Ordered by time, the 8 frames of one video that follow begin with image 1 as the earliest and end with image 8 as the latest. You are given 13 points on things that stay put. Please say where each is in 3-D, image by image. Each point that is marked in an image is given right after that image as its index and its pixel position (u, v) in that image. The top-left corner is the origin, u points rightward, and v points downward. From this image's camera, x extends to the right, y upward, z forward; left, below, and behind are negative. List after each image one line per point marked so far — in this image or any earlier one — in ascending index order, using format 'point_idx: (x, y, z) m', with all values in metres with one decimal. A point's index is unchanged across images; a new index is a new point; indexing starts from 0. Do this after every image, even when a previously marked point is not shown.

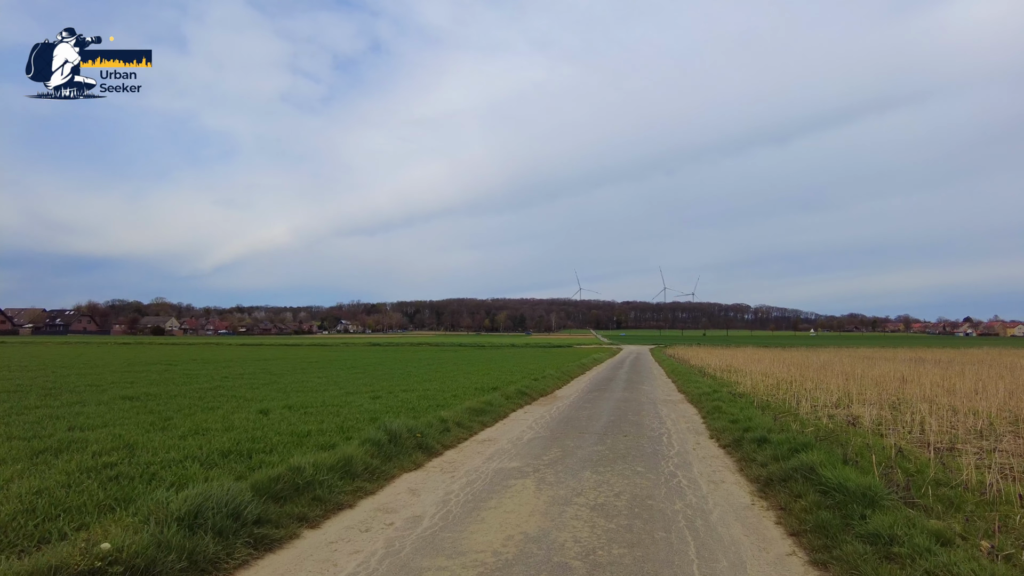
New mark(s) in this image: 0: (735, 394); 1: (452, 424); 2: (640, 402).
0: (+7.2, -3.4, +17.0) m
1: (-1.2, -2.6, +10.2) m
2: (+3.7, -3.3, +15.5) m
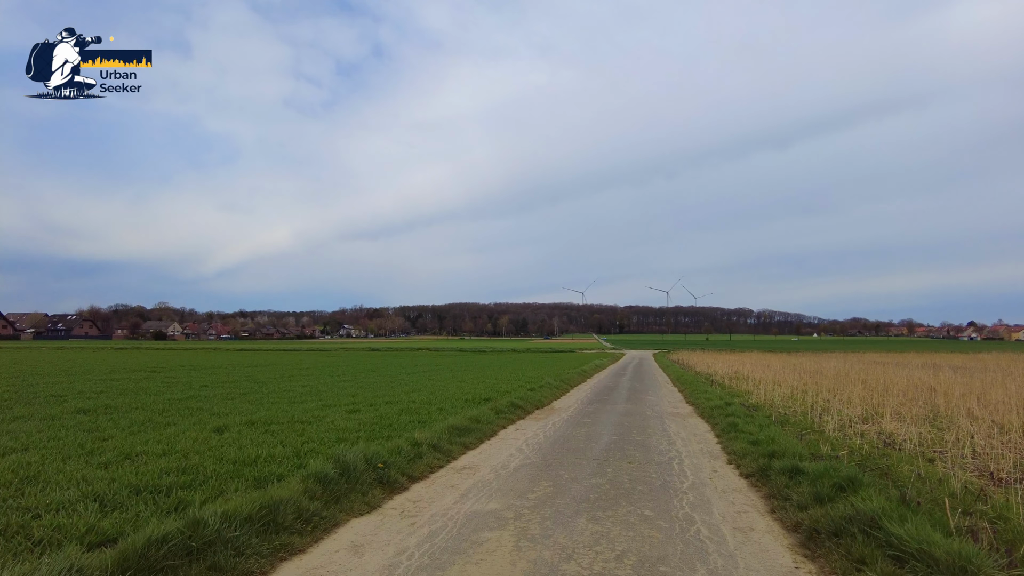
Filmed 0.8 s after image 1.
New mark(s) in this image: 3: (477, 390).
0: (+7.0, -3.5, +15.5) m
1: (-1.4, -2.6, +8.7) m
2: (+3.5, -3.4, +14.1) m
3: (-1.5, -3.9, +20.0) m
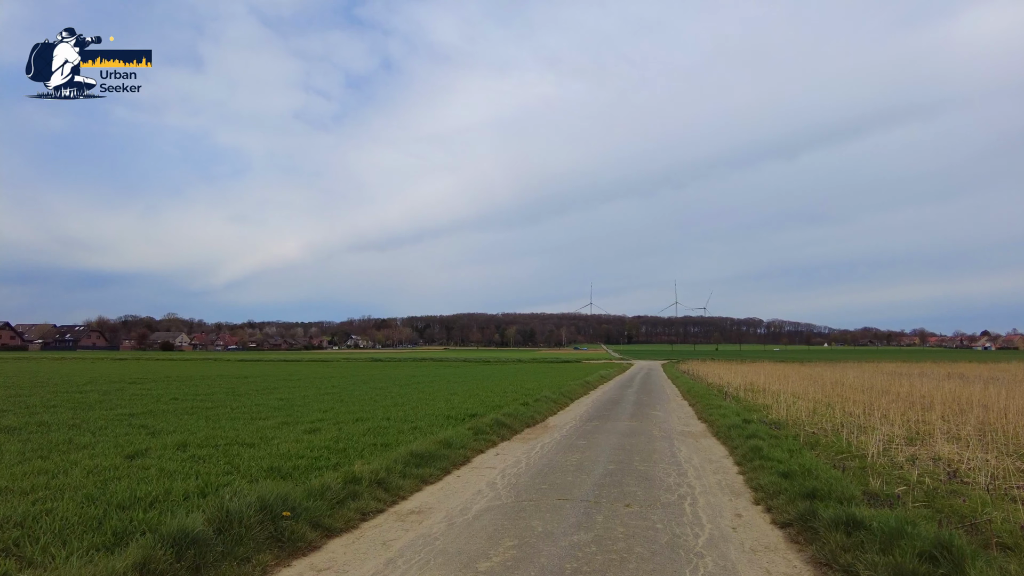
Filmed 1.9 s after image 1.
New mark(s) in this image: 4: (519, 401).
0: (+6.6, -3.5, +13.5) m
1: (-1.9, -2.5, +6.8) m
2: (+3.1, -3.4, +12.1) m
3: (-1.8, -4.0, +18.1) m
4: (+0.2, -4.0, +18.8) m
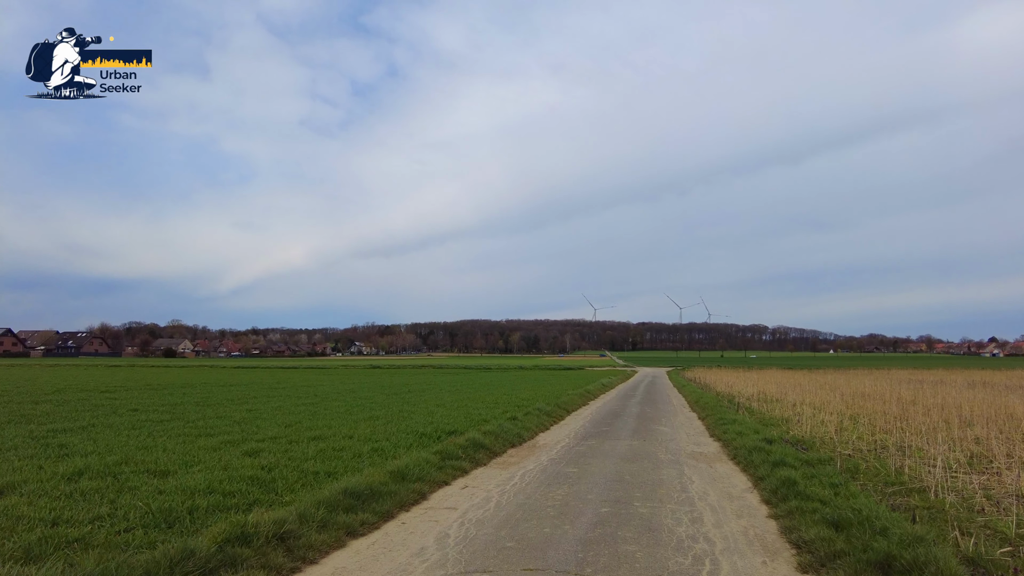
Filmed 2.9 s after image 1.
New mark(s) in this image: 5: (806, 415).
0: (+6.2, -3.4, +11.4) m
1: (-2.3, -2.4, +4.9) m
2: (+2.7, -3.3, +10.1) m
3: (-2.2, -4.0, +16.1) m
4: (-0.2, -4.0, +16.8) m
5: (+9.5, -4.1, +17.1) m
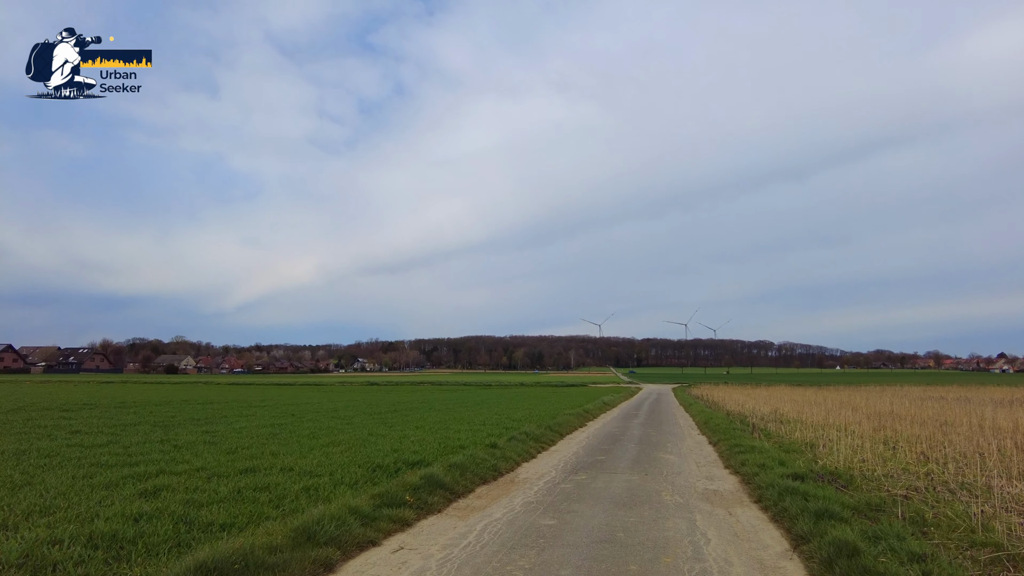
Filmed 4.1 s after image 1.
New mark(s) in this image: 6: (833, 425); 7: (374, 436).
0: (+5.7, -3.4, +9.2) m
1: (-2.9, -2.2, +2.7) m
2: (+2.1, -3.2, +7.9) m
3: (-2.7, -4.2, +13.9) m
4: (-0.7, -4.1, +14.6) m
5: (+9.0, -4.3, +14.8) m
6: (+12.0, -5.1, +19.9) m
7: (-4.5, -4.7, +16.9) m
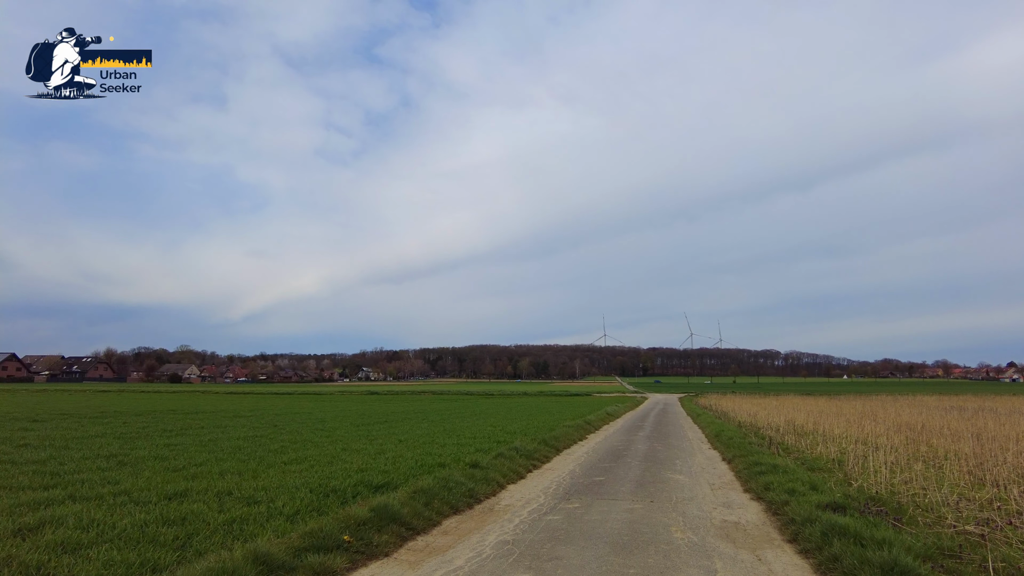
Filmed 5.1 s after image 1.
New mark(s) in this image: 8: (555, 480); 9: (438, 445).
0: (+5.6, -3.4, +8.6) m
1: (-3.0, -2.1, +2.2) m
2: (+2.1, -3.3, +7.2) m
3: (-2.6, -4.3, +13.3) m
4: (-0.6, -4.3, +14.0) m
5: (+9.0, -4.4, +14.1) m
6: (+12.1, -5.3, +19.1) m
7: (-4.4, -4.9, +16.3) m
8: (+1.4, -4.3, +12.8) m
9: (-2.3, -5.2, +18.2) m
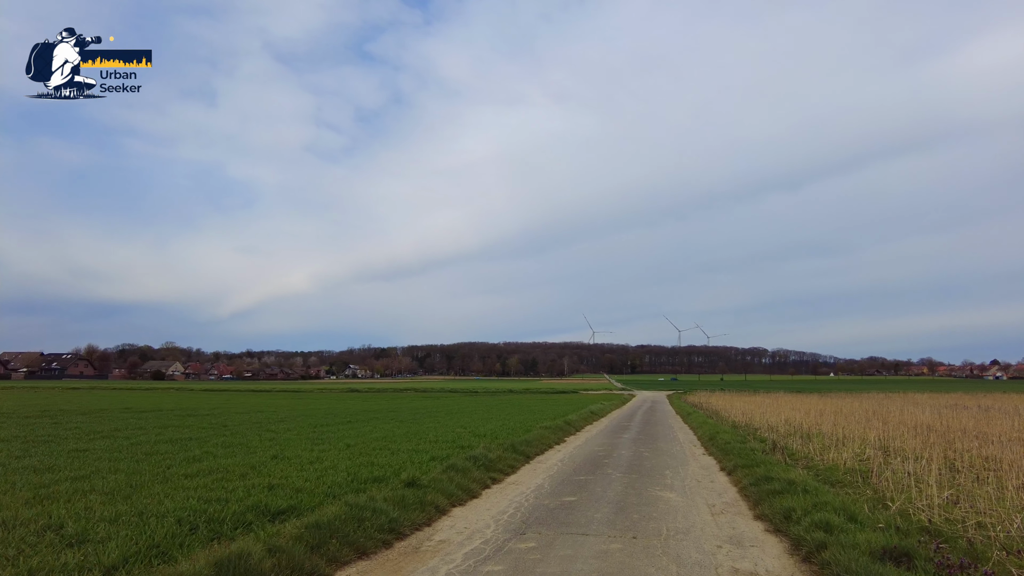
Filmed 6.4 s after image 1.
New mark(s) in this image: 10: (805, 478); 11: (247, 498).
0: (+4.7, -2.9, +5.9) m
1: (-3.8, -1.6, -0.6) m
2: (+1.2, -2.7, +4.6) m
3: (-3.6, -3.7, +10.5) m
4: (-1.6, -3.7, +11.2) m
5: (+8.0, -3.9, +11.6) m
6: (+11.0, -4.8, +16.6) m
7: (-5.5, -4.3, +13.5) m
8: (+0.5, -3.8, +10.1) m
9: (-3.4, -4.6, +15.4) m
10: (+5.7, -3.8, +11.0) m
11: (-4.7, -3.5, +9.7) m
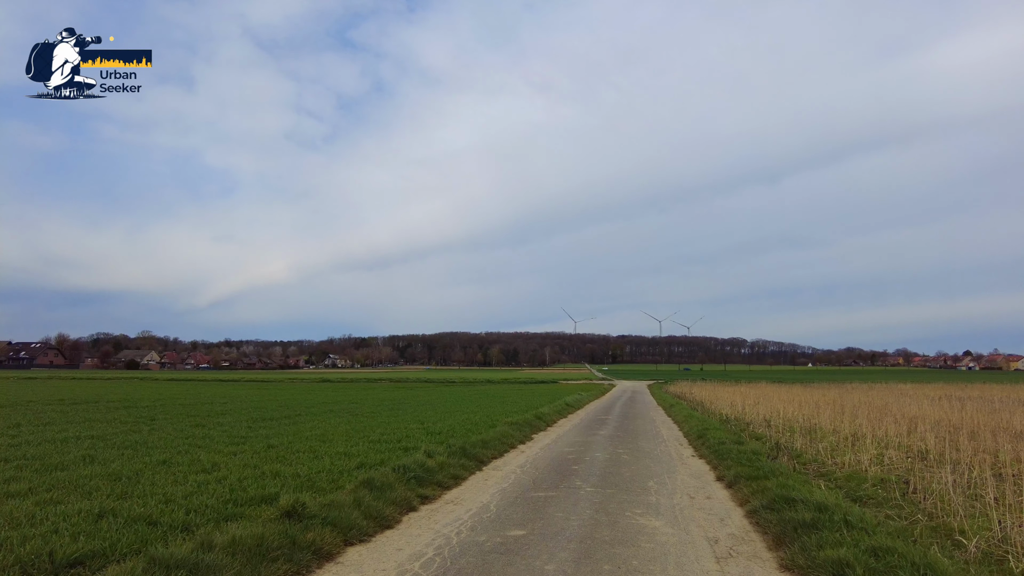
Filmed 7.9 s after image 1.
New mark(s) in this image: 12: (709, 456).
0: (+3.8, -2.3, +3.2) m
1: (-4.5, -1.1, -3.6) m
2: (+0.3, -2.1, +1.7) m
3: (-4.7, -3.0, +7.6) m
4: (-2.7, -3.0, +8.3) m
5: (+7.0, -3.2, +8.9) m
6: (+9.7, -4.0, +14.1) m
7: (-6.6, -3.5, +10.4) m
8: (-0.6, -3.1, +7.2) m
9: (-4.5, -3.8, +12.5) m
10: (+4.7, -3.1, +8.3) m
11: (-5.8, -2.8, +6.7) m
12: (+4.6, -4.0, +12.9) m
